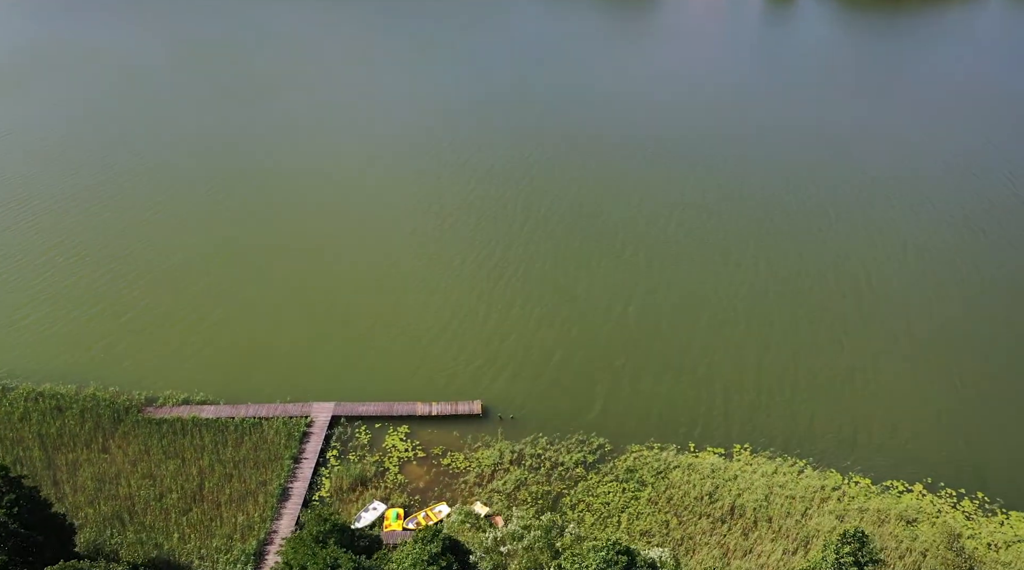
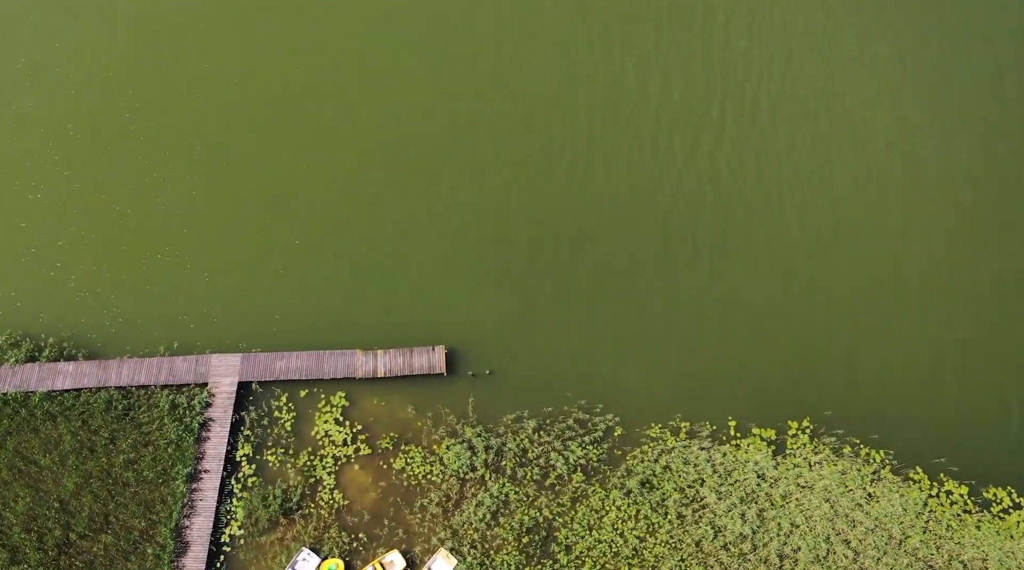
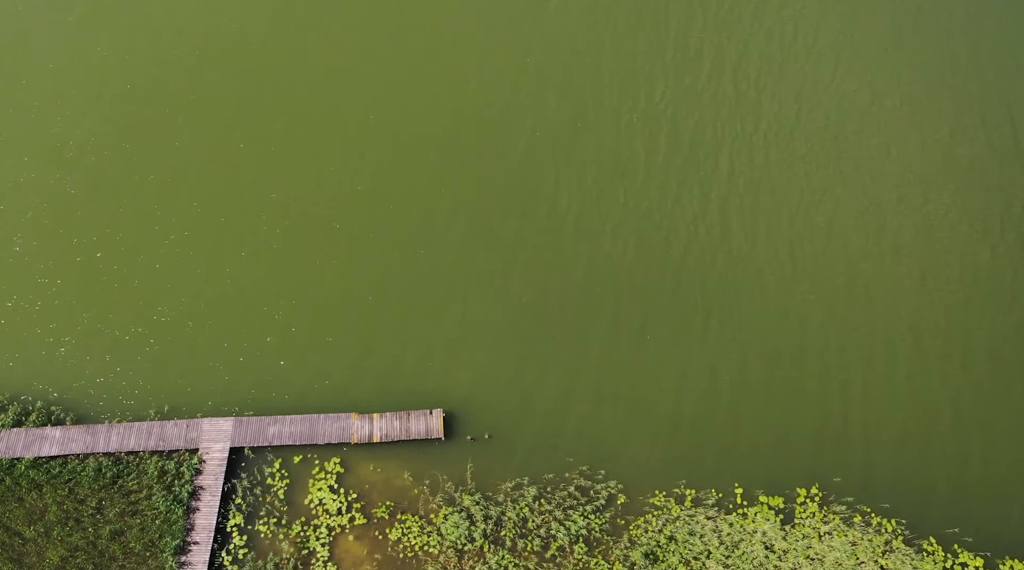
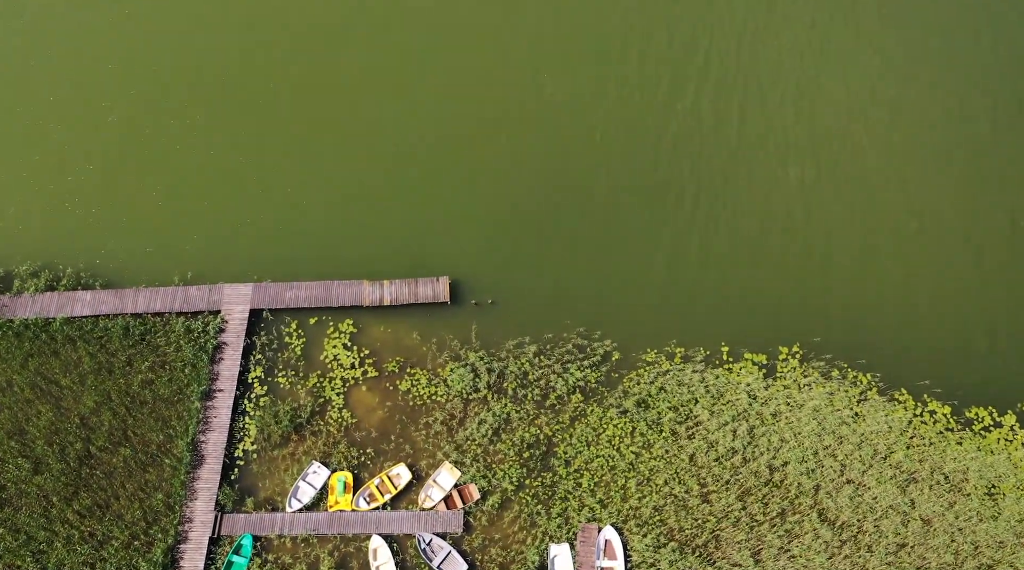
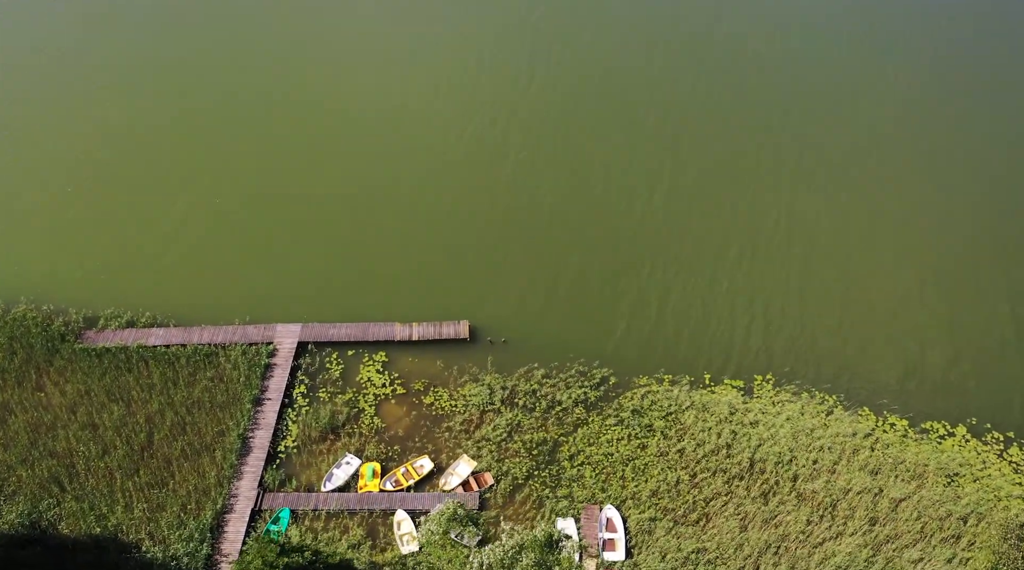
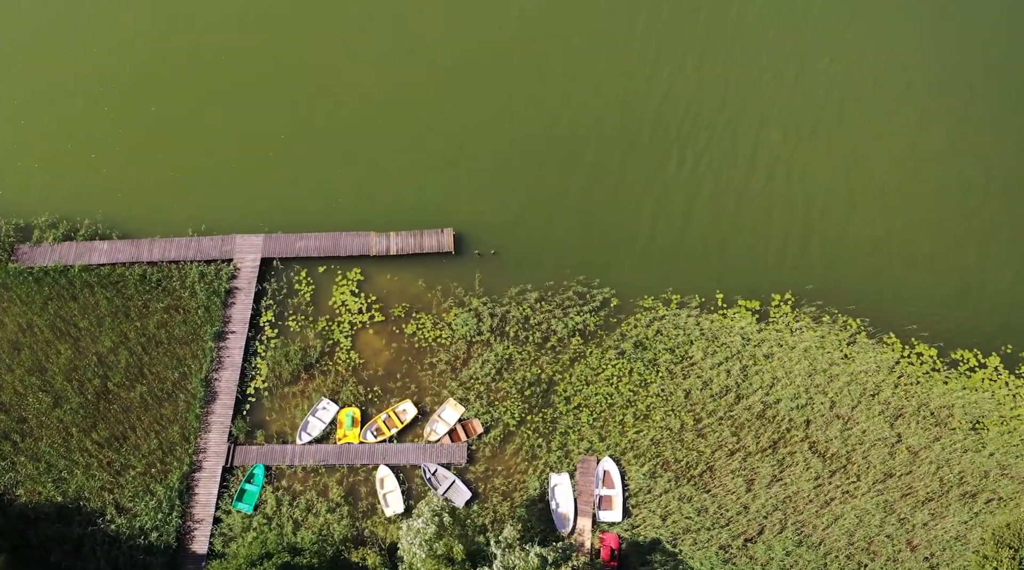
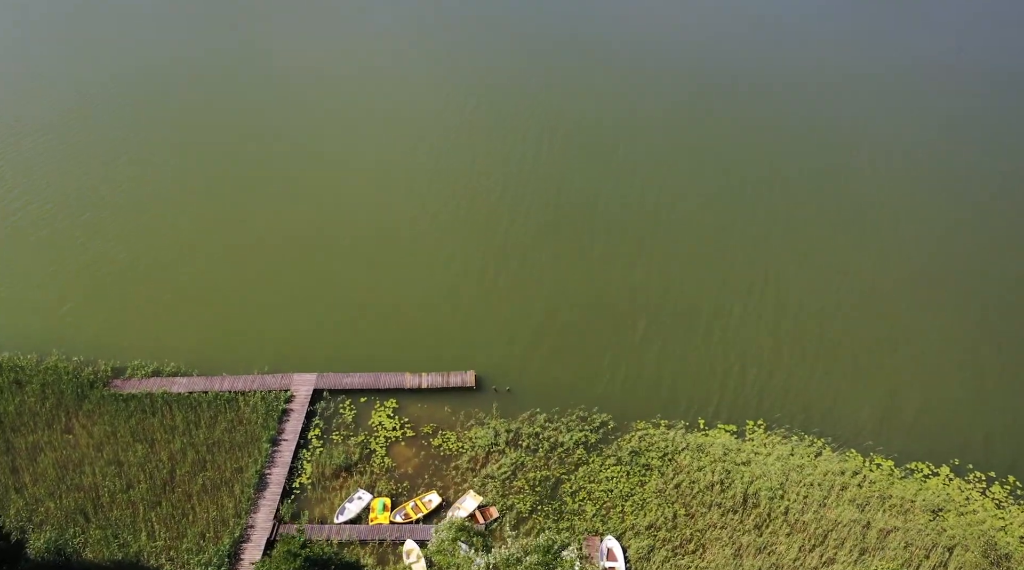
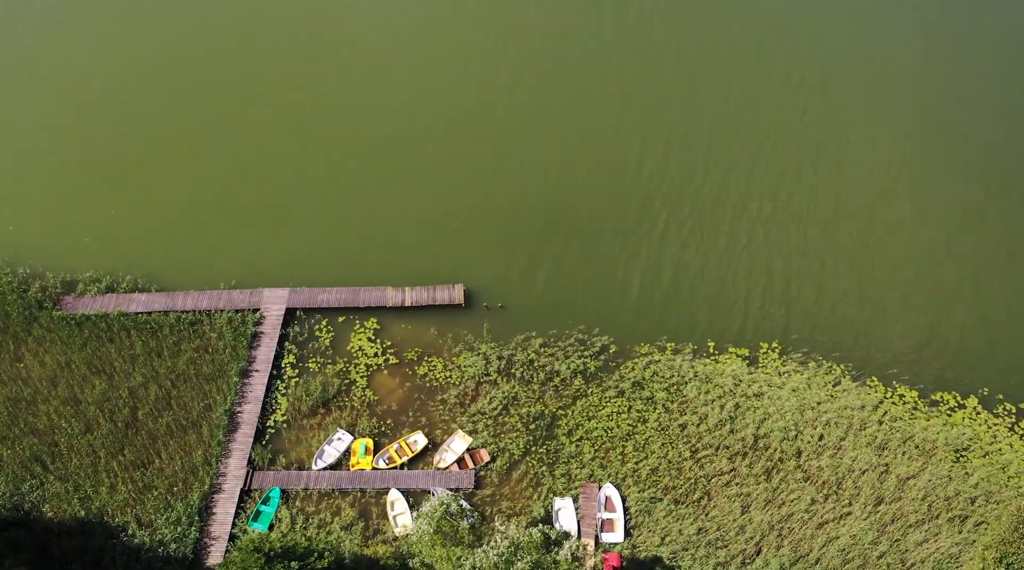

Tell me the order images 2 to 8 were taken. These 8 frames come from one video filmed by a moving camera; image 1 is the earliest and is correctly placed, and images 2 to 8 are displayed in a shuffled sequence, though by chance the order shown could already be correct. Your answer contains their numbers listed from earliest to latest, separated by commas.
7, 5, 8, 6, 4, 2, 3
